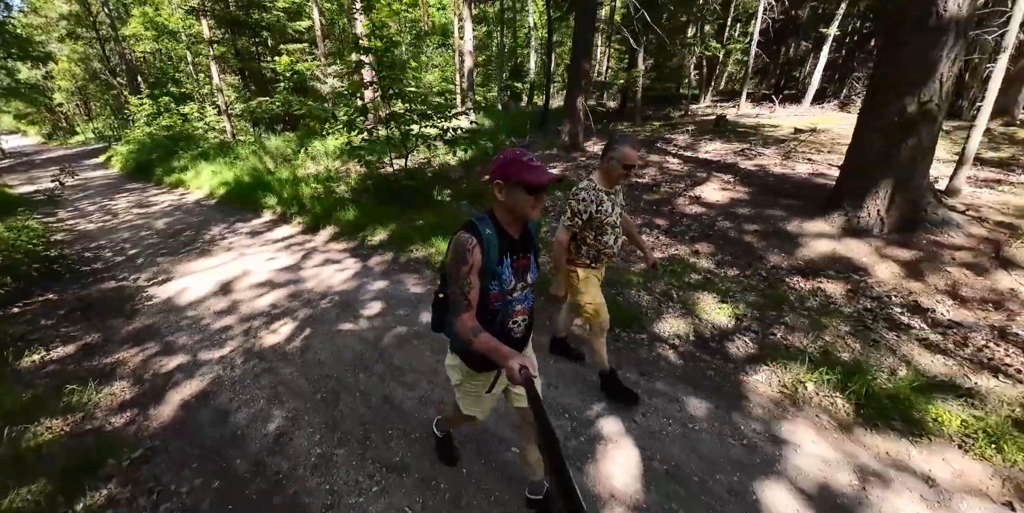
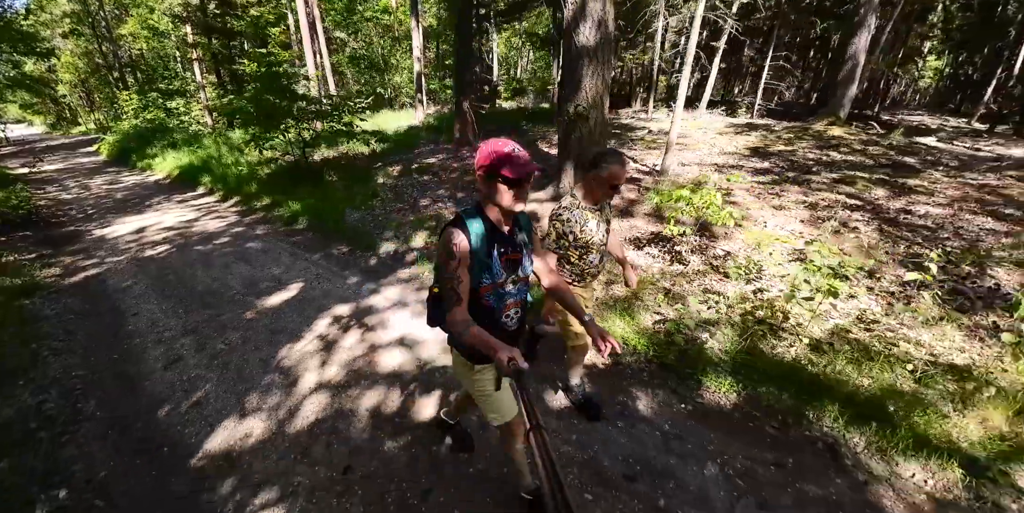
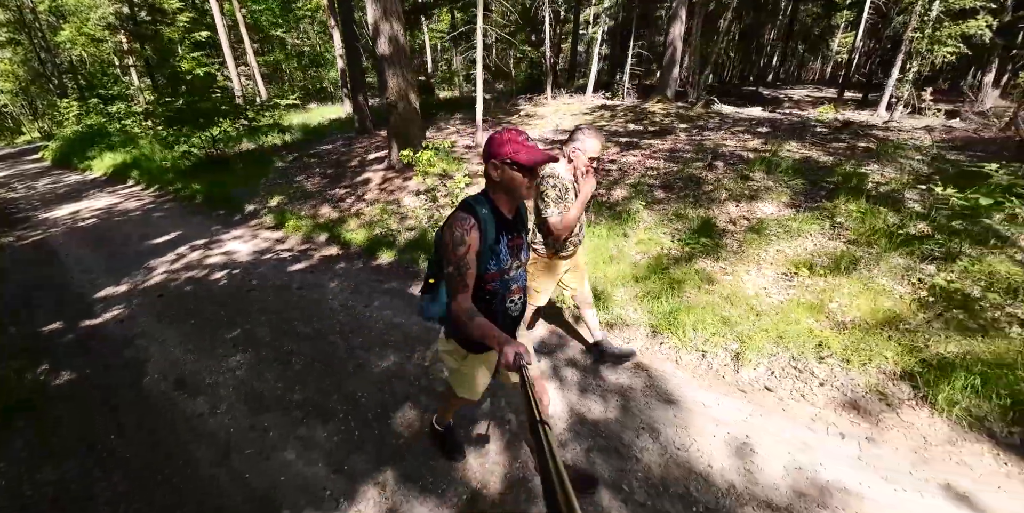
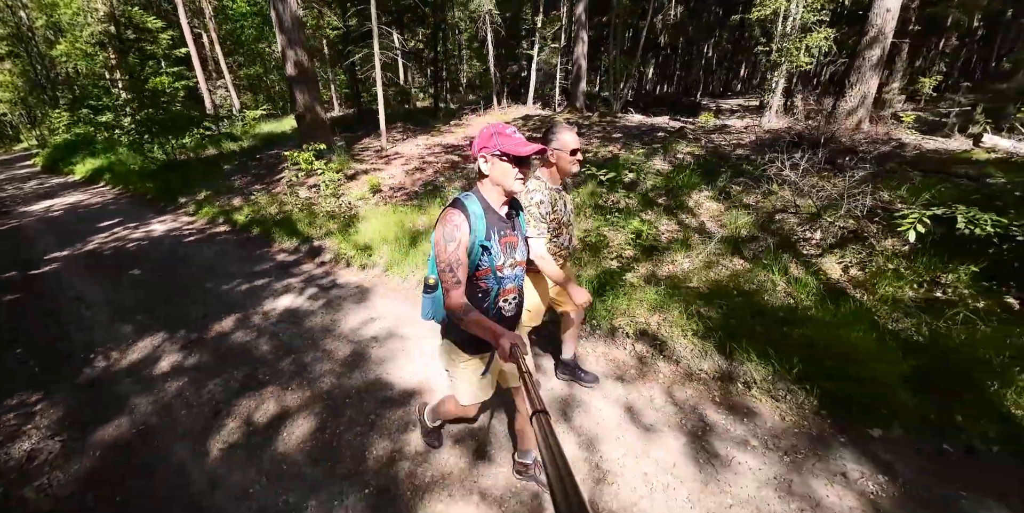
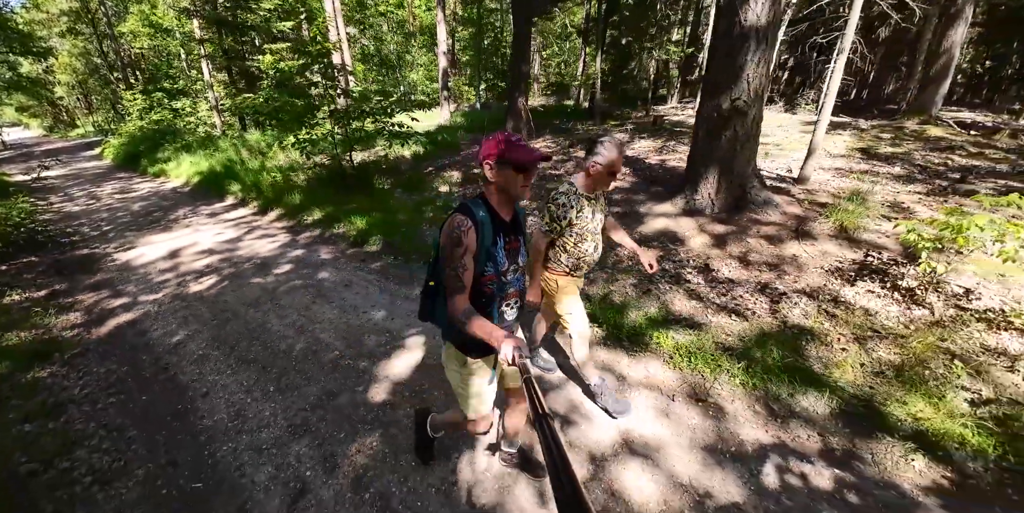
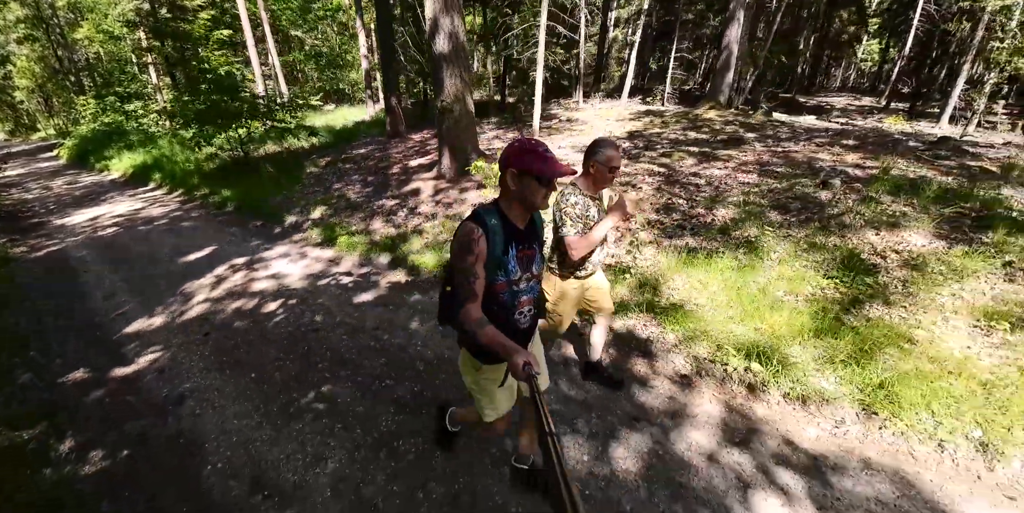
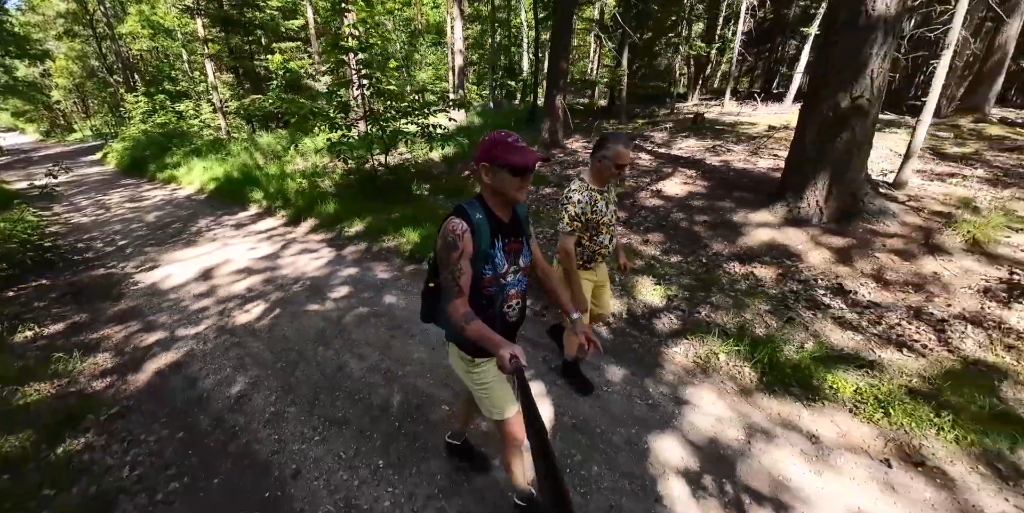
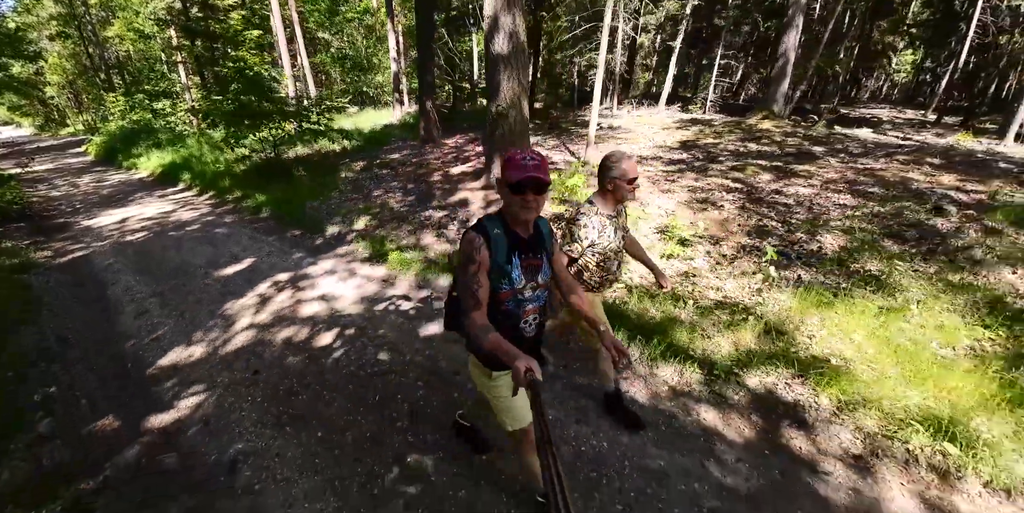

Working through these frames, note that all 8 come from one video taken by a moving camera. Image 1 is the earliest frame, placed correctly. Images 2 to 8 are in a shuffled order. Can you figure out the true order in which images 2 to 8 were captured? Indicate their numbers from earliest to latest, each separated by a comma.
7, 5, 2, 8, 6, 3, 4
